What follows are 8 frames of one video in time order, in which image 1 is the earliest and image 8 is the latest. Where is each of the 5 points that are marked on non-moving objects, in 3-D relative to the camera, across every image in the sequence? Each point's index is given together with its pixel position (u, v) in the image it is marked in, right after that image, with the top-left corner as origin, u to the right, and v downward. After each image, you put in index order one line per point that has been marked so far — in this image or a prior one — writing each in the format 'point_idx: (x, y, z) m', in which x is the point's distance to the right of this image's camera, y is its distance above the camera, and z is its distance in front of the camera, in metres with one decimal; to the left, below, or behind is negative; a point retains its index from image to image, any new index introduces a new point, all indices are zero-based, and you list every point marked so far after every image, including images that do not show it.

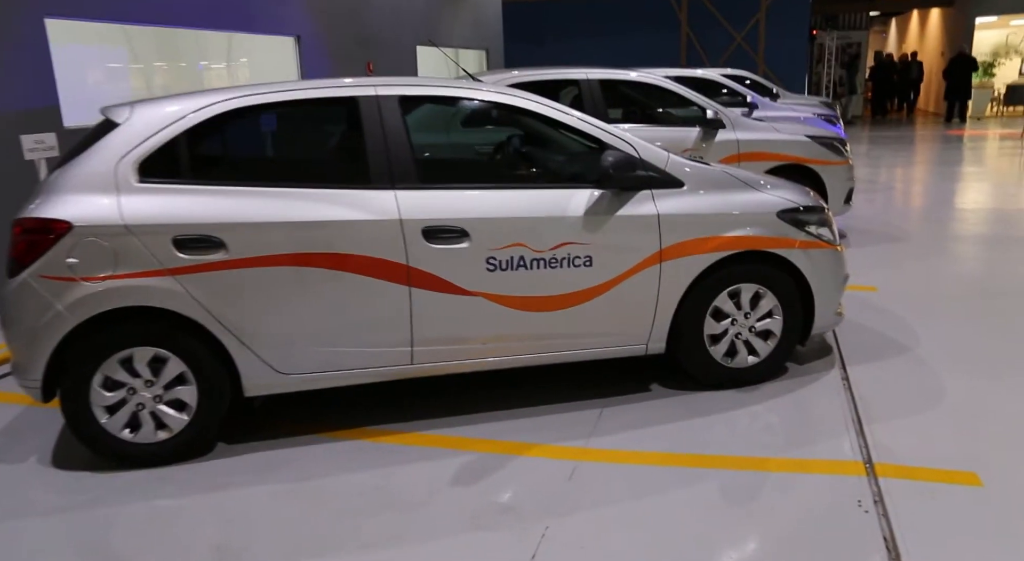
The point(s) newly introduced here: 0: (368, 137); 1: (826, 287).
0: (-0.7, +0.7, +3.7) m
1: (+1.7, 0.0, +4.2) m
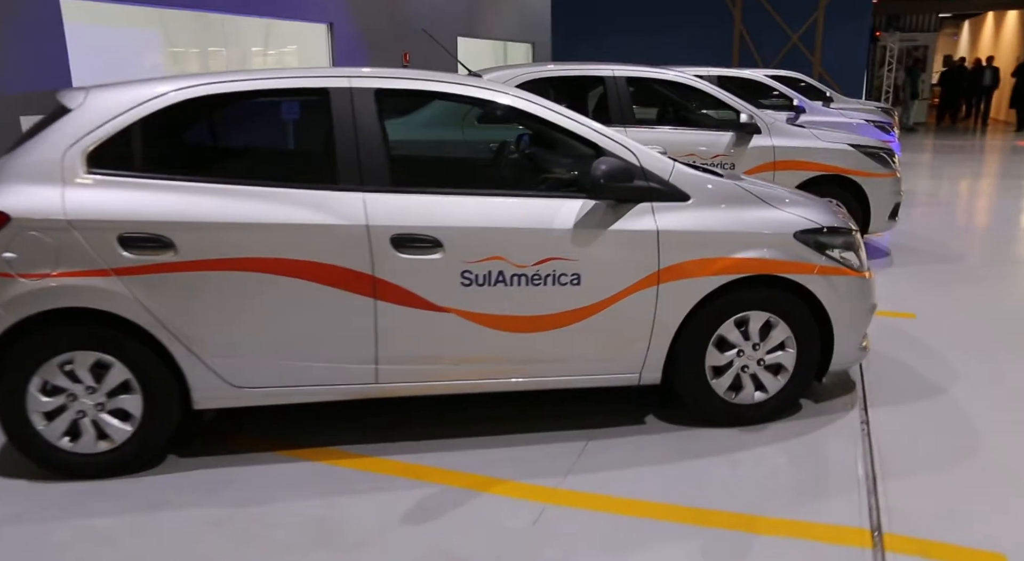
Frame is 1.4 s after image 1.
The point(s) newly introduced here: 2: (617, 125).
0: (-0.8, +0.6, +3.4) m
1: (+1.6, -0.2, +3.7) m
2: (+0.9, +1.3, +6.4) m
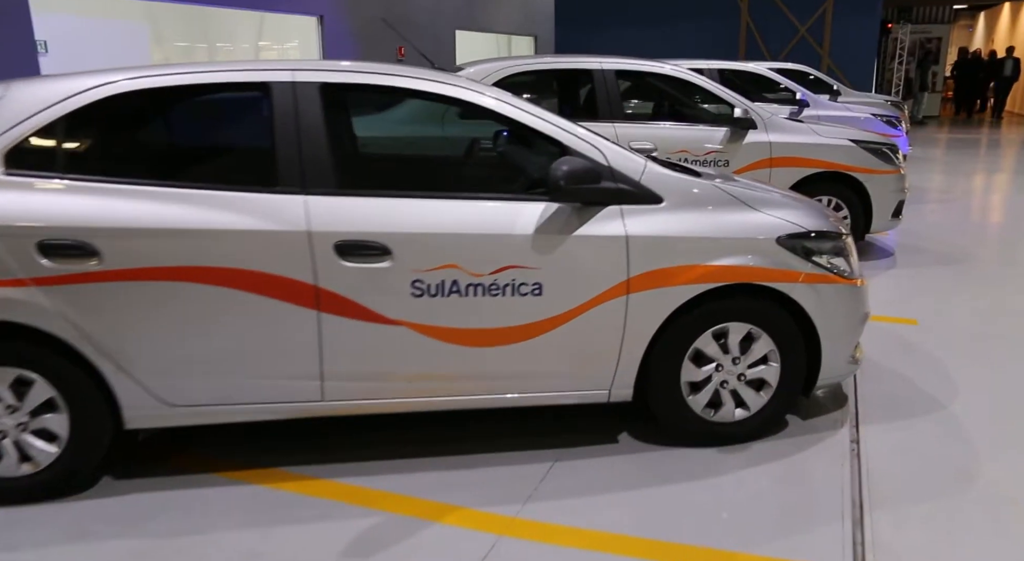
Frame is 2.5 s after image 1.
0: (-0.9, +0.6, +3.1) m
1: (+1.4, -0.2, +3.4) m
2: (+0.7, +1.3, +6.1) m
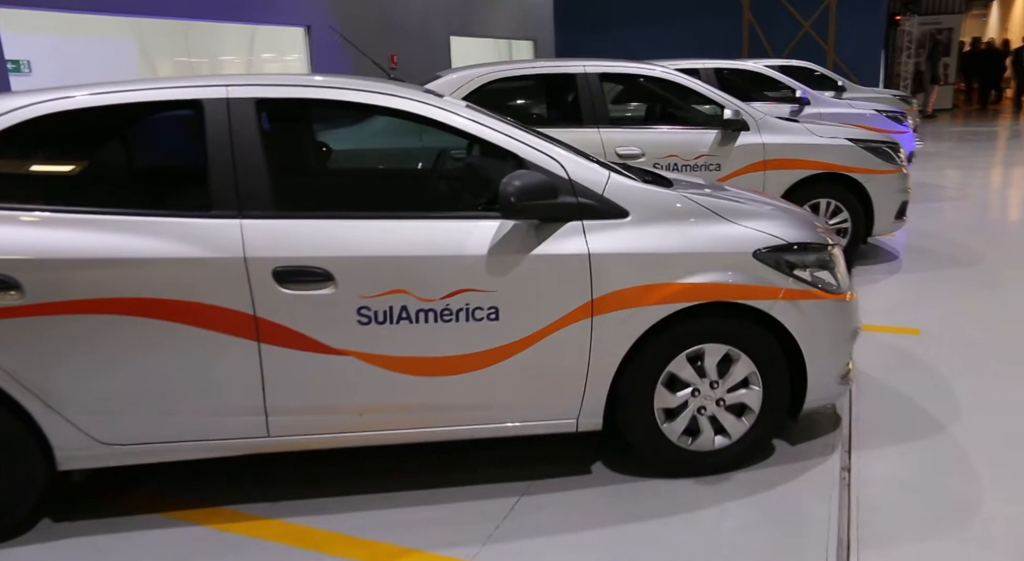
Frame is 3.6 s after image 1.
0: (-1.1, +0.5, +2.9) m
1: (+1.3, -0.3, +3.2) m
2: (+0.6, +1.2, +5.9) m
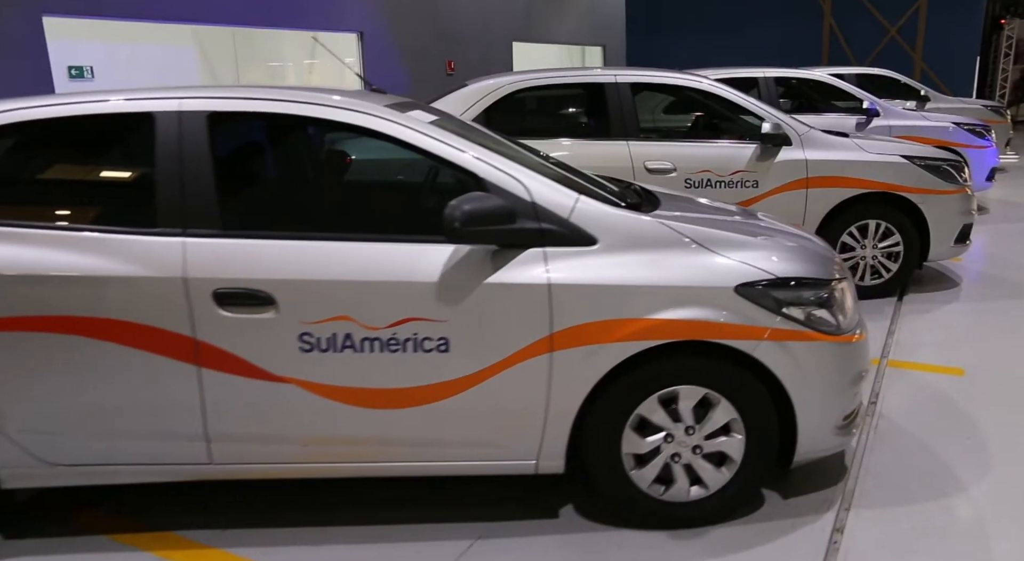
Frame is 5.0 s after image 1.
0: (-1.3, +0.4, +2.8) m
1: (+1.1, -0.4, +2.9) m
2: (+0.8, +1.0, +5.6) m
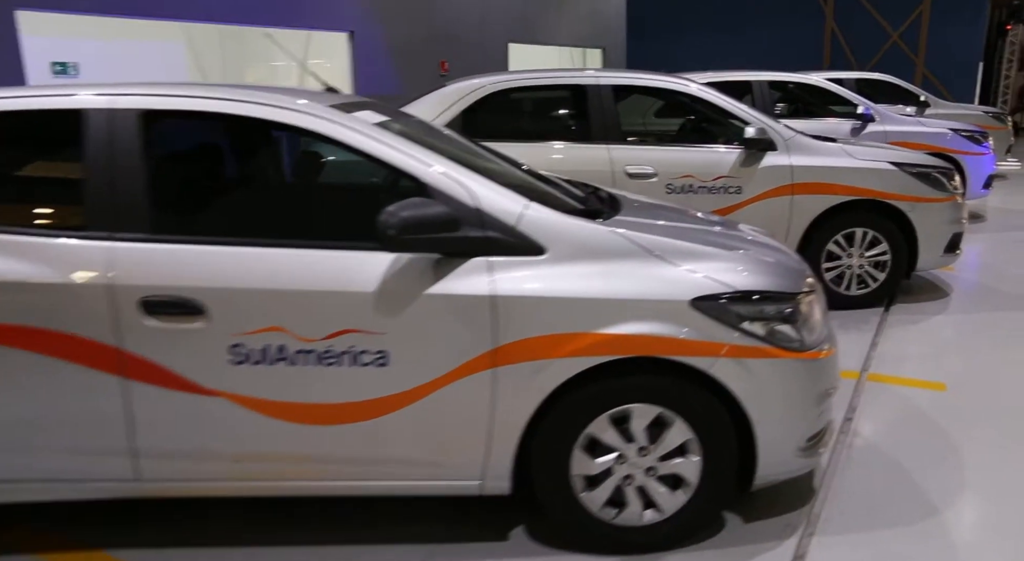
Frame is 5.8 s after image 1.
0: (-1.4, +0.4, +2.7) m
1: (+0.9, -0.5, +2.7) m
2: (+0.6, +1.0, +5.5) m
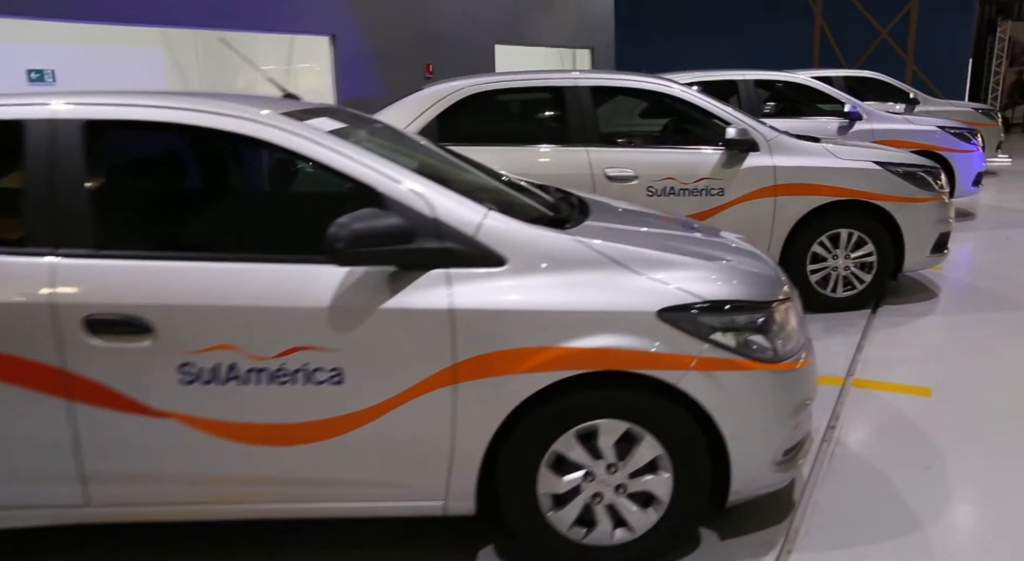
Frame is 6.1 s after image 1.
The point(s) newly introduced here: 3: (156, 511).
0: (-1.6, +0.3, +2.6) m
1: (+0.8, -0.5, +2.6) m
2: (+0.5, +0.9, +5.4) m
3: (-1.2, -0.8, +2.6) m
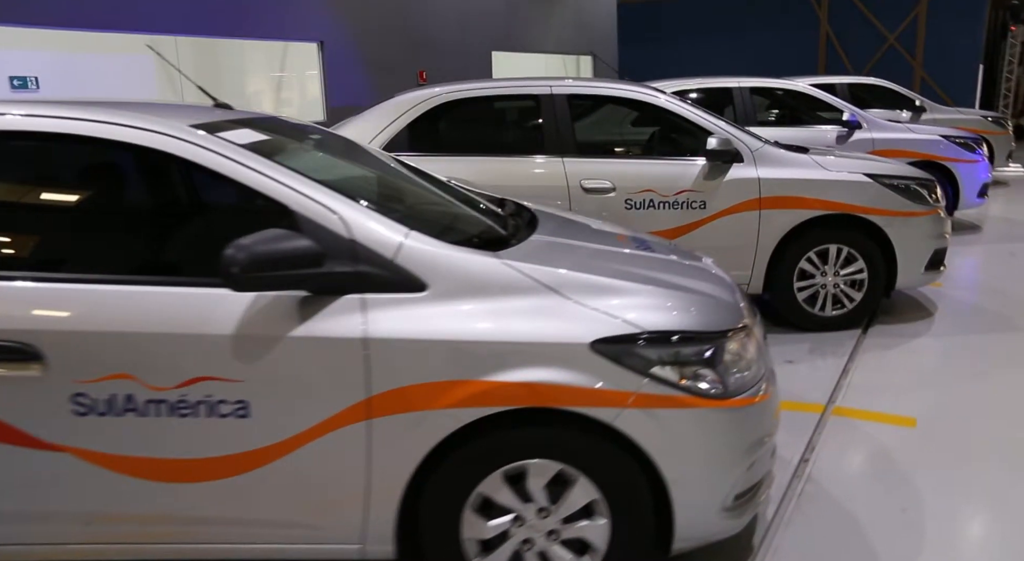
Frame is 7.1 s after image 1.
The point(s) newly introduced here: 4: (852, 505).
0: (-1.8, +0.3, +2.4) m
1: (+0.6, -0.6, +2.4) m
2: (+0.3, +0.8, +5.2) m
3: (-1.4, -0.8, +2.4) m
4: (+1.3, -0.9, +3.1) m
